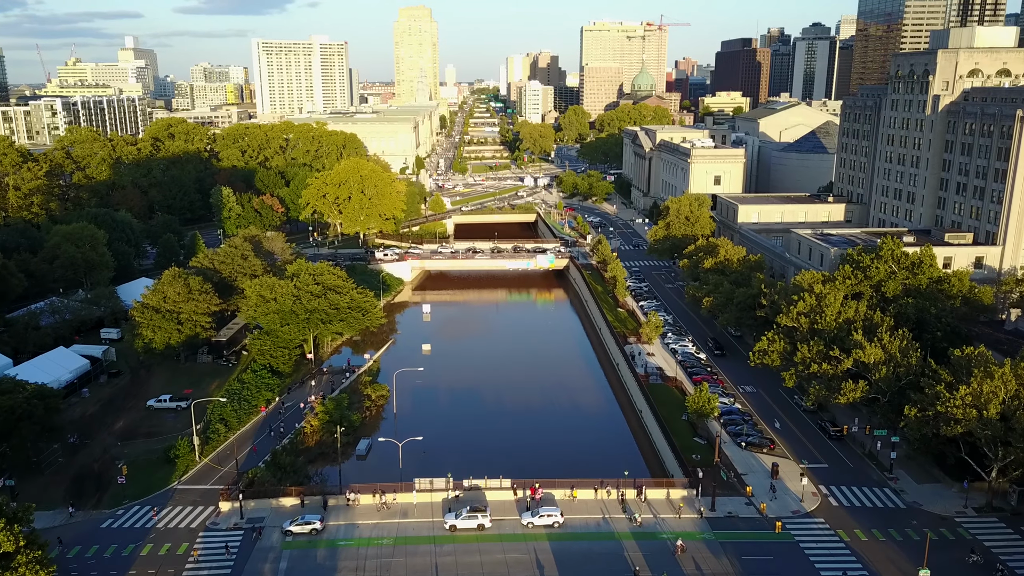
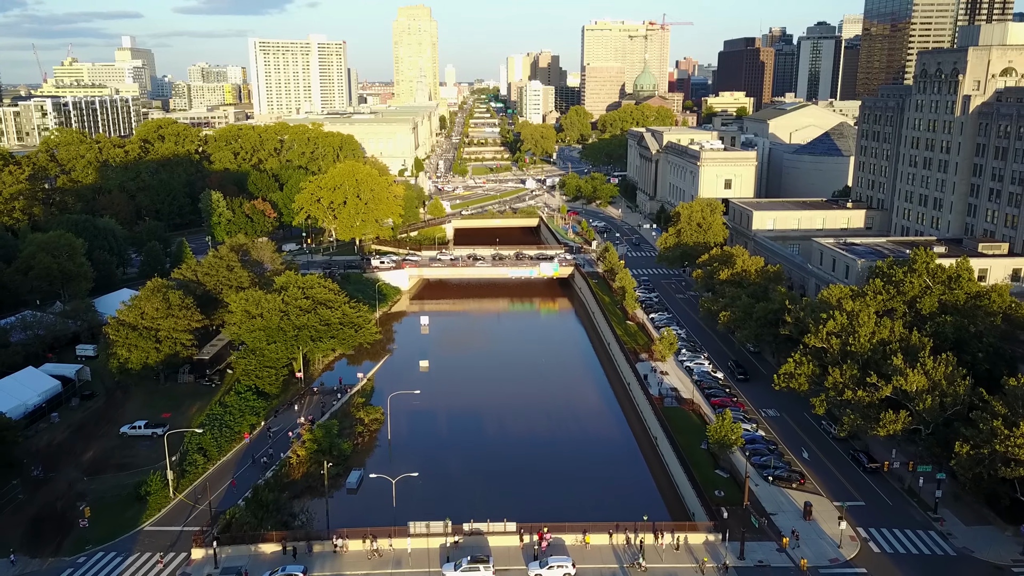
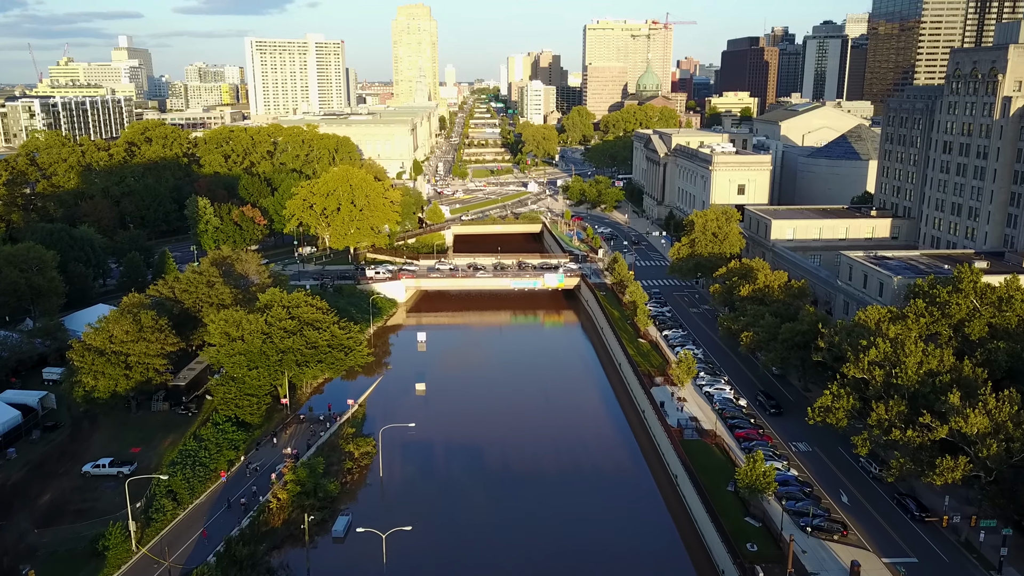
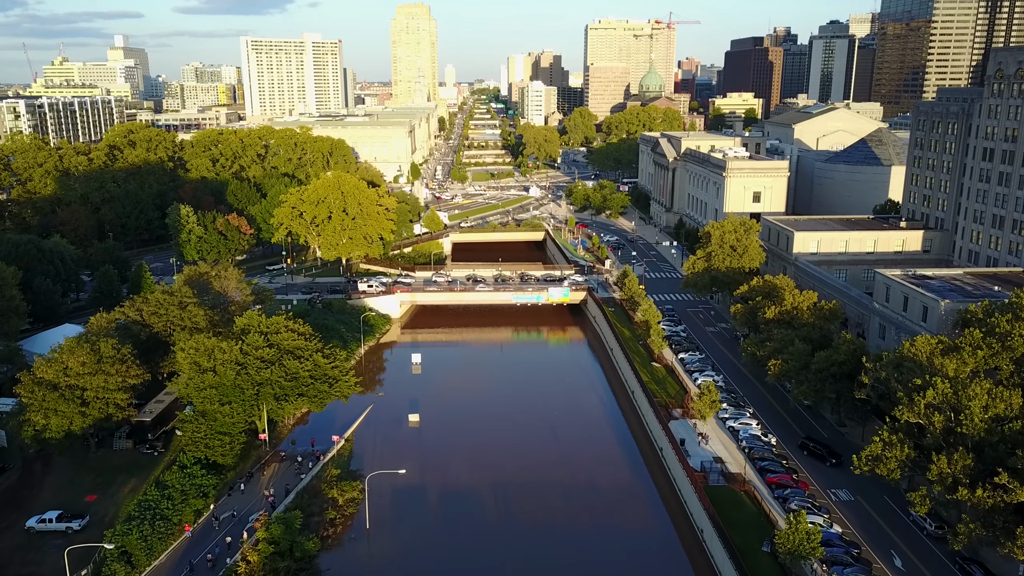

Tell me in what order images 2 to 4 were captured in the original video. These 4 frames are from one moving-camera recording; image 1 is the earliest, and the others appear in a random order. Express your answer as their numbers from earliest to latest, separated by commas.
2, 3, 4
